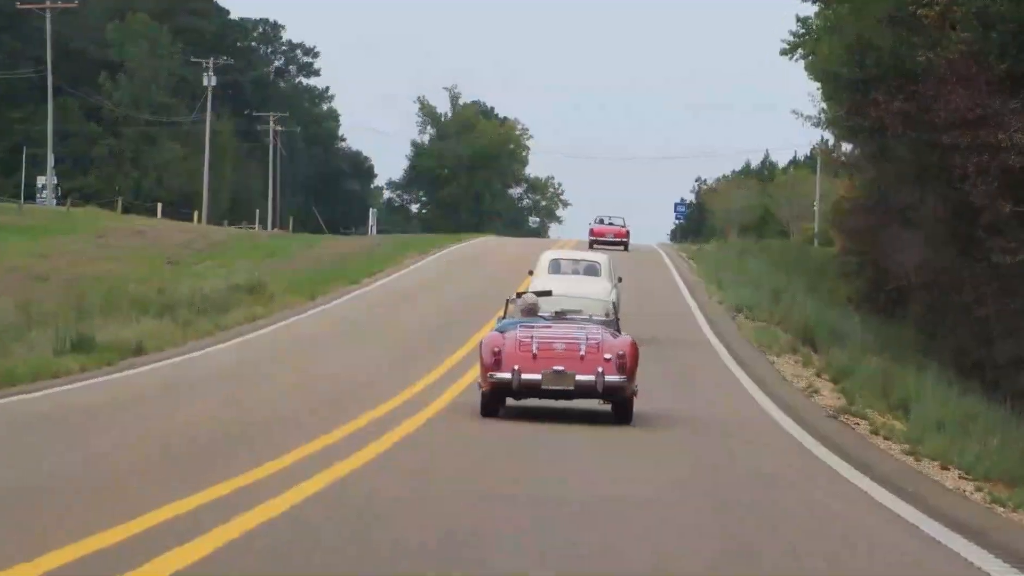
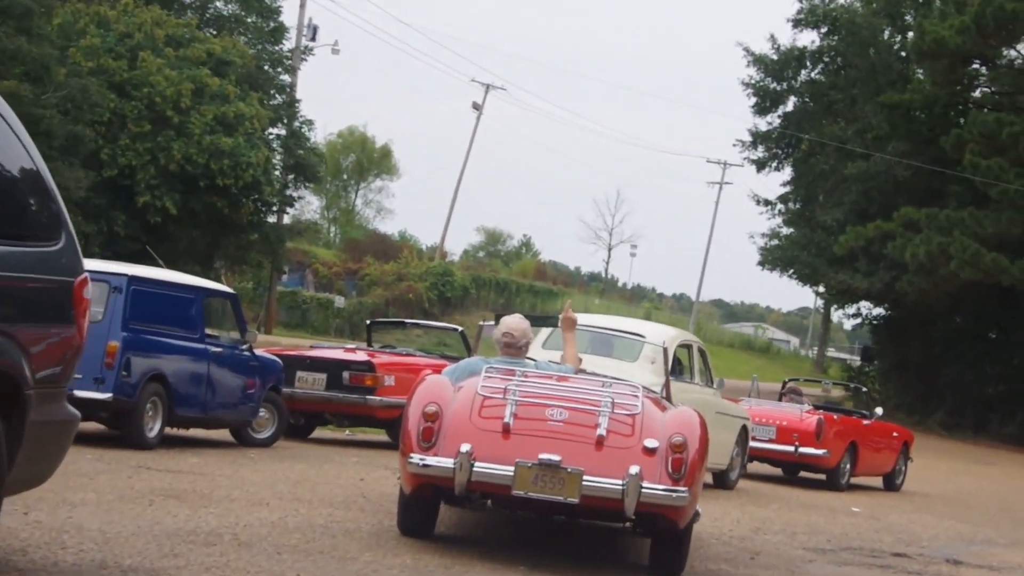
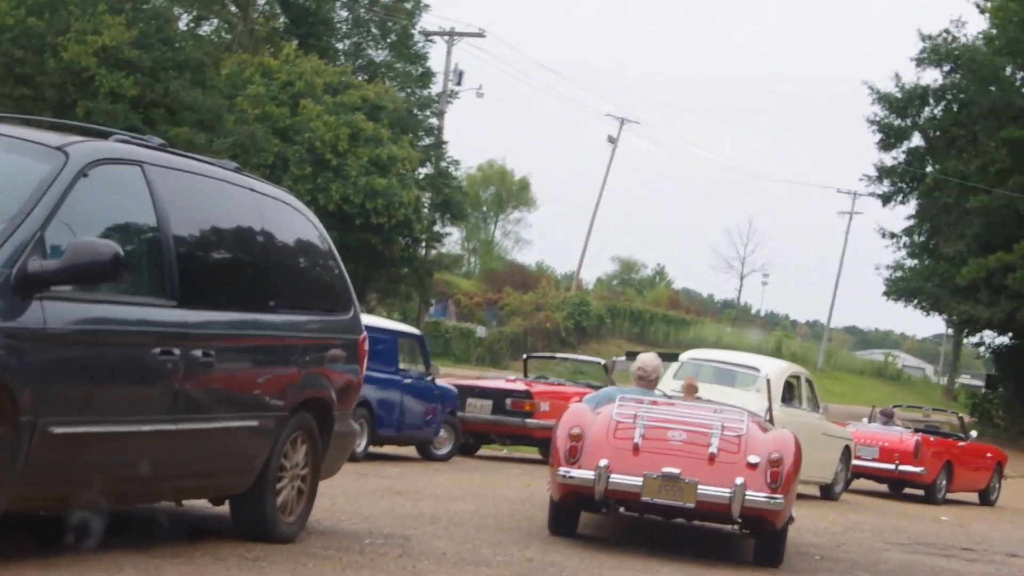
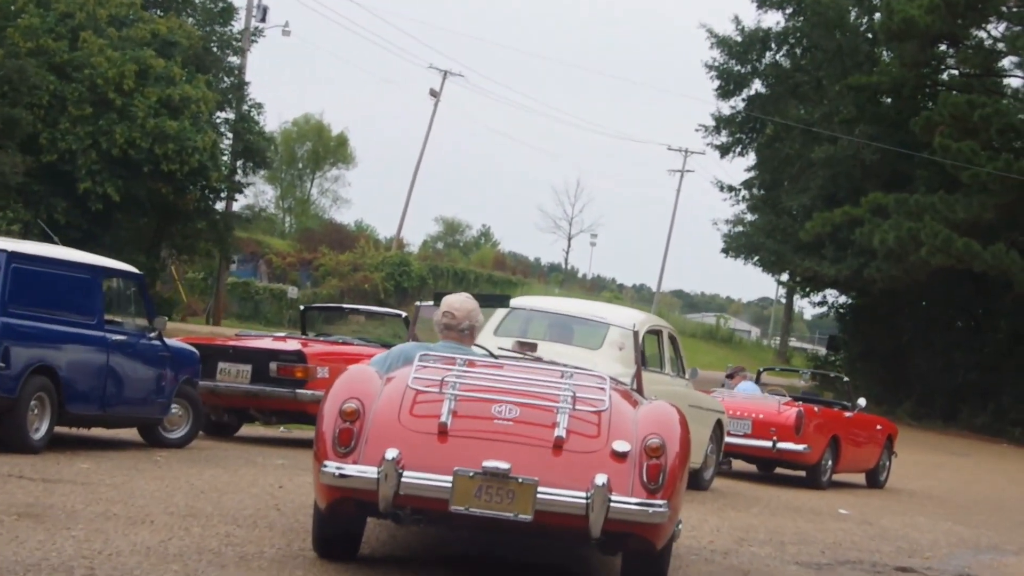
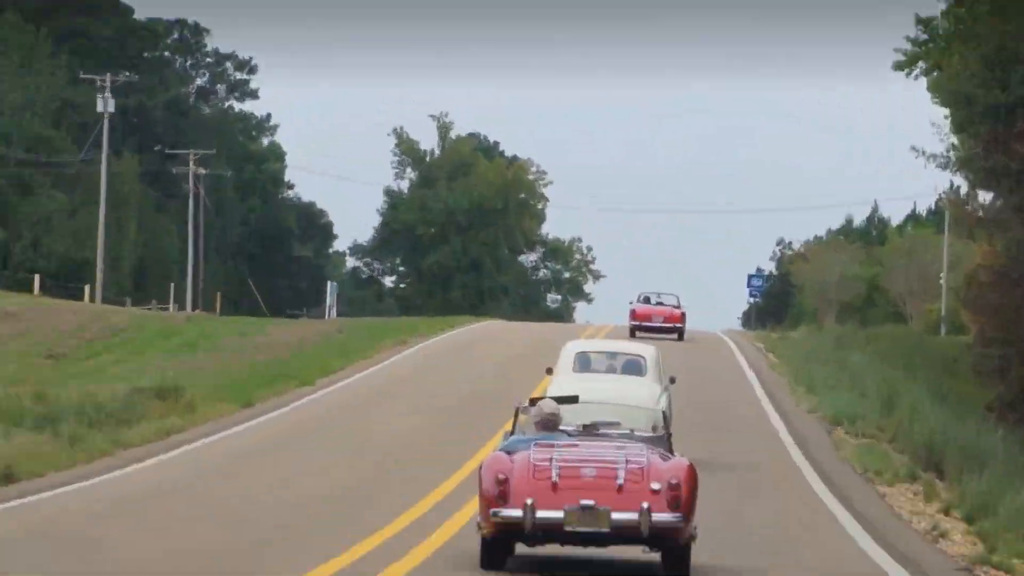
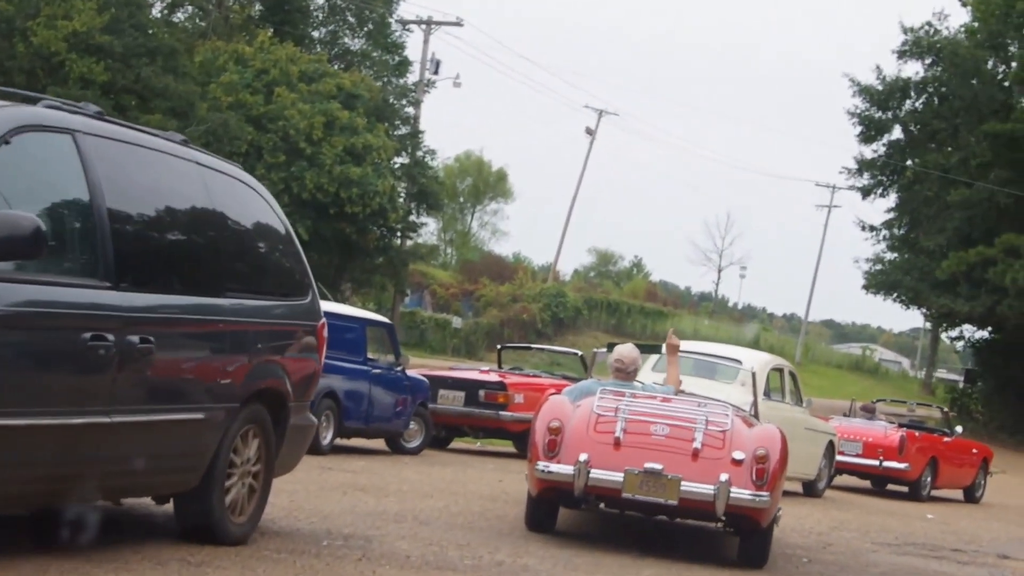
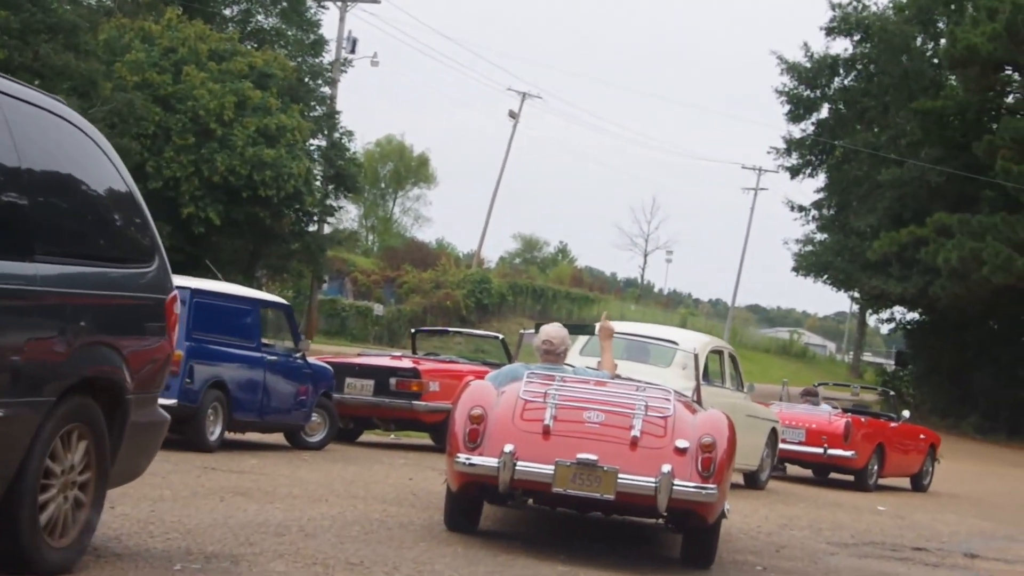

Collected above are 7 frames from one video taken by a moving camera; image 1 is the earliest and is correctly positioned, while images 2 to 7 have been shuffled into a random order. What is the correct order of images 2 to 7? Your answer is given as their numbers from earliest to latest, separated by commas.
5, 3, 6, 7, 2, 4
